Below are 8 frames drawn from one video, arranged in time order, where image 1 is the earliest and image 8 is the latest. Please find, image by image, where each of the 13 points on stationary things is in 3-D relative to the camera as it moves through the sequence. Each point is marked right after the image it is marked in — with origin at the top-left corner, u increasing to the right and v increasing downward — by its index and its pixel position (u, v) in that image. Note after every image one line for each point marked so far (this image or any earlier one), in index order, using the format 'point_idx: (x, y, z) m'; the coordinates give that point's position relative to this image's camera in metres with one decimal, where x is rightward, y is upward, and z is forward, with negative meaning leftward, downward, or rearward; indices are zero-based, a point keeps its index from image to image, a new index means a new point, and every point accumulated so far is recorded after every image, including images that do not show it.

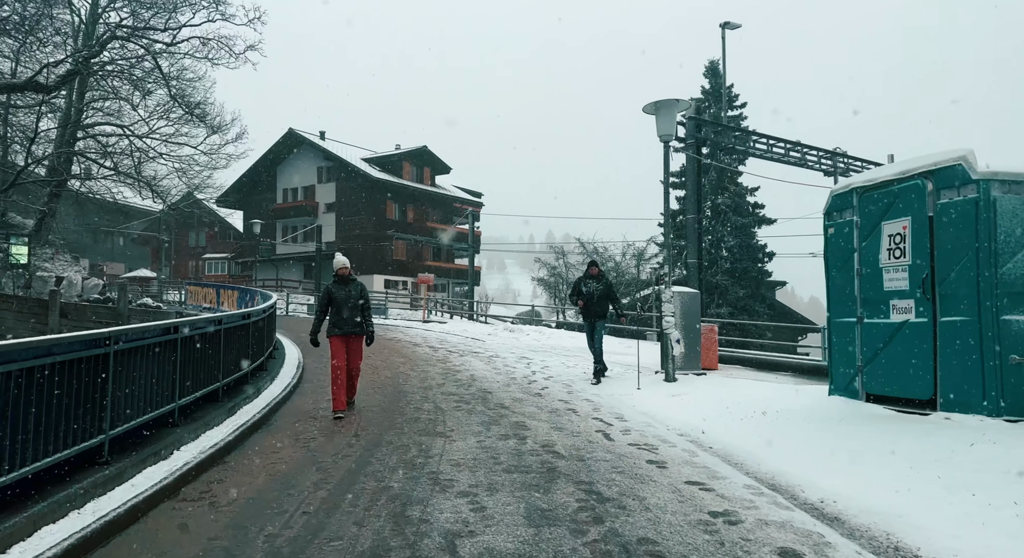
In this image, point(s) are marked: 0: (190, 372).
0: (-3.7, -1.1, +6.9) m
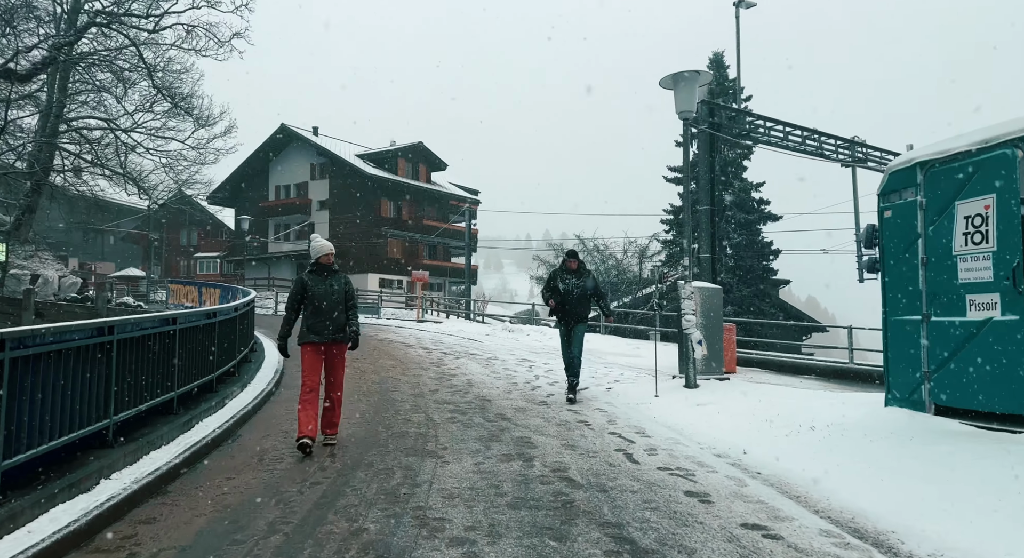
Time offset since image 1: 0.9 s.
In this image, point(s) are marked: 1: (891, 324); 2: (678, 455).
0: (-3.7, -1.0, +5.8) m
1: (+4.1, -0.5, +6.6) m
2: (+1.6, -1.7, +5.7) m
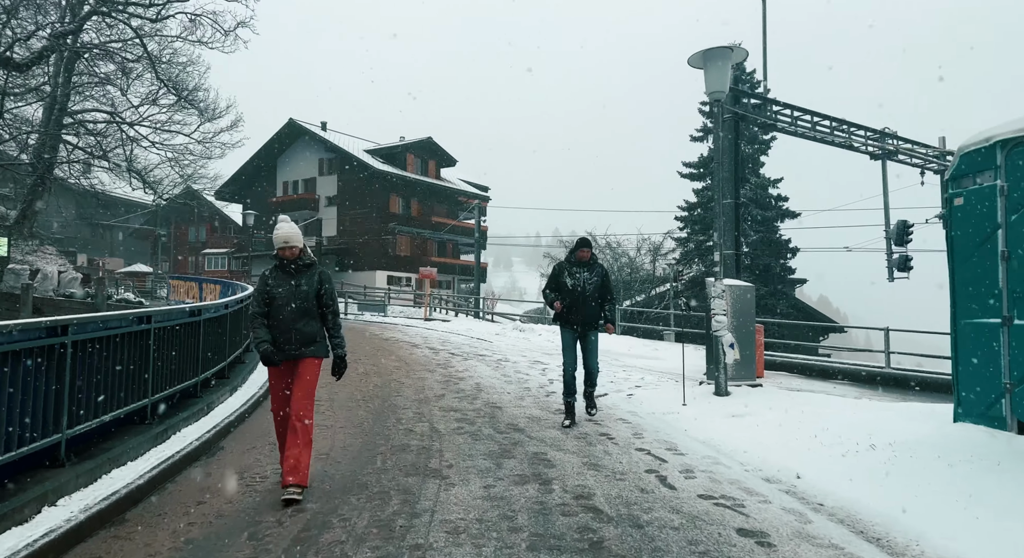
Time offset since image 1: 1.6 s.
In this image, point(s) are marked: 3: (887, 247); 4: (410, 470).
0: (-3.5, -0.9, +5.0) m
1: (+4.3, -0.5, +5.7) m
2: (+1.7, -1.6, +4.9) m
3: (+10.8, +0.9, +17.2) m
4: (-0.9, -1.8, +5.5) m
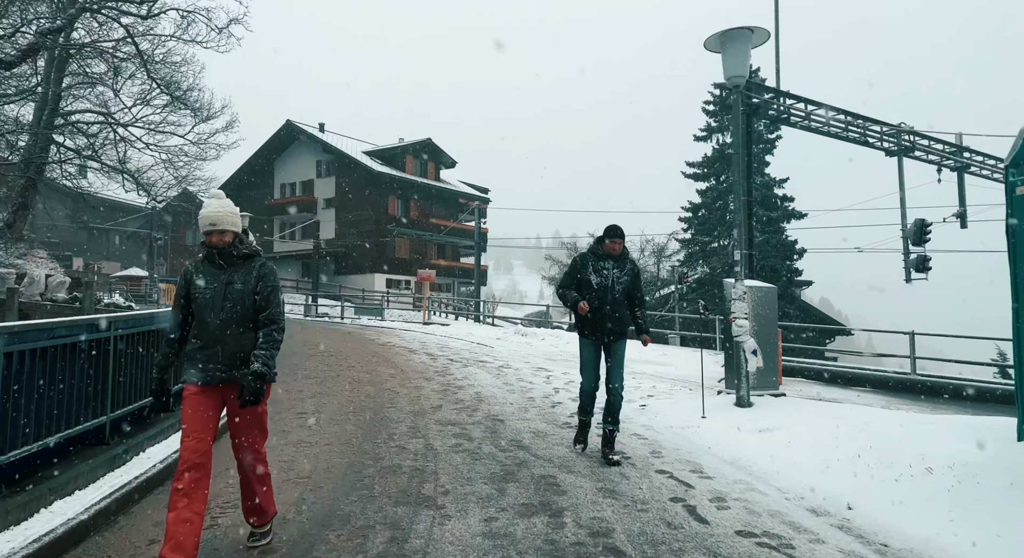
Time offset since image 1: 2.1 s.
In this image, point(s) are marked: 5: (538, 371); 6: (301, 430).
0: (-3.5, -0.9, +4.4) m
1: (+4.3, -0.4, +5.1) m
2: (+1.7, -1.6, +4.2) m
3: (+10.8, +0.9, +16.6) m
4: (-0.9, -1.8, +4.8) m
5: (+0.5, -1.7, +11.1) m
6: (-2.5, -1.8, +7.2) m
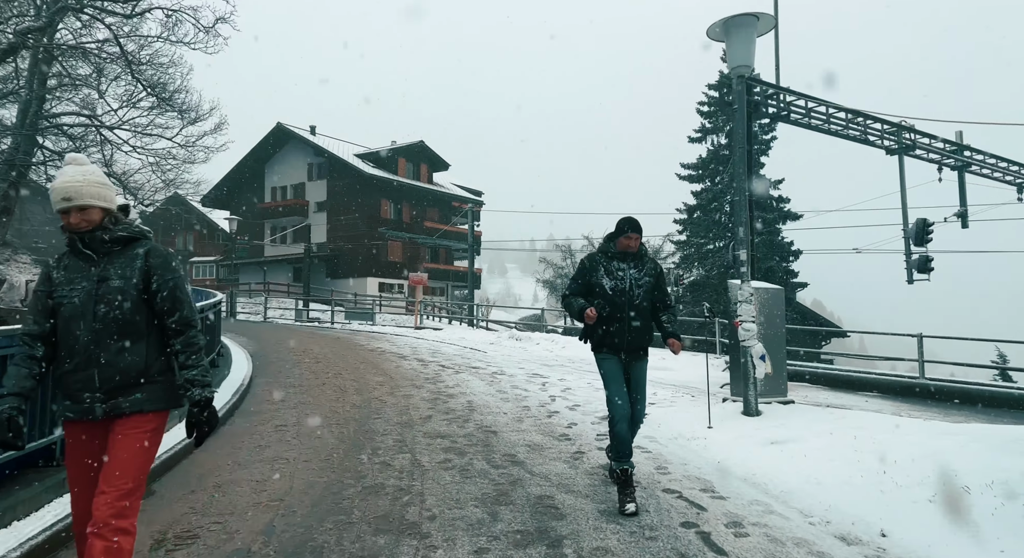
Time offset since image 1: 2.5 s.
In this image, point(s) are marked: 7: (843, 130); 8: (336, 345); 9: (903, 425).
0: (-3.6, -1.0, +3.9) m
1: (+4.3, -0.4, +4.6) m
2: (+1.7, -1.6, +3.8) m
3: (+10.6, +0.9, +16.2) m
4: (-1.0, -1.8, +4.3) m
5: (+0.4, -1.7, +10.6) m
6: (-2.6, -1.9, +6.7) m
7: (+8.4, +3.8, +15.2) m
8: (-5.2, -2.0, +17.8) m
9: (+4.0, -1.5, +6.1) m
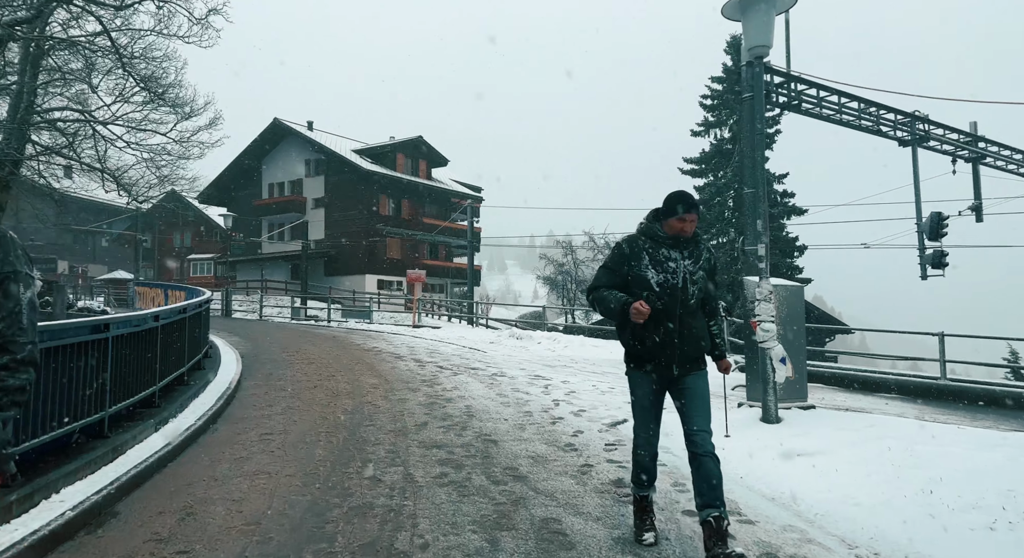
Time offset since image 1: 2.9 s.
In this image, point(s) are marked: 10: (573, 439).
0: (-3.5, -1.0, +3.4) m
1: (+4.3, -0.4, +4.1) m
2: (+1.7, -1.6, +3.3) m
3: (+10.6, +1.0, +15.7) m
4: (-0.9, -1.8, +3.8) m
5: (+0.4, -1.7, +10.1) m
6: (-2.6, -1.8, +6.2) m
7: (+8.4, +3.9, +14.7) m
8: (-5.2, -1.9, +17.3) m
9: (+4.0, -1.4, +5.6) m
10: (+0.6, -1.7, +6.4) m
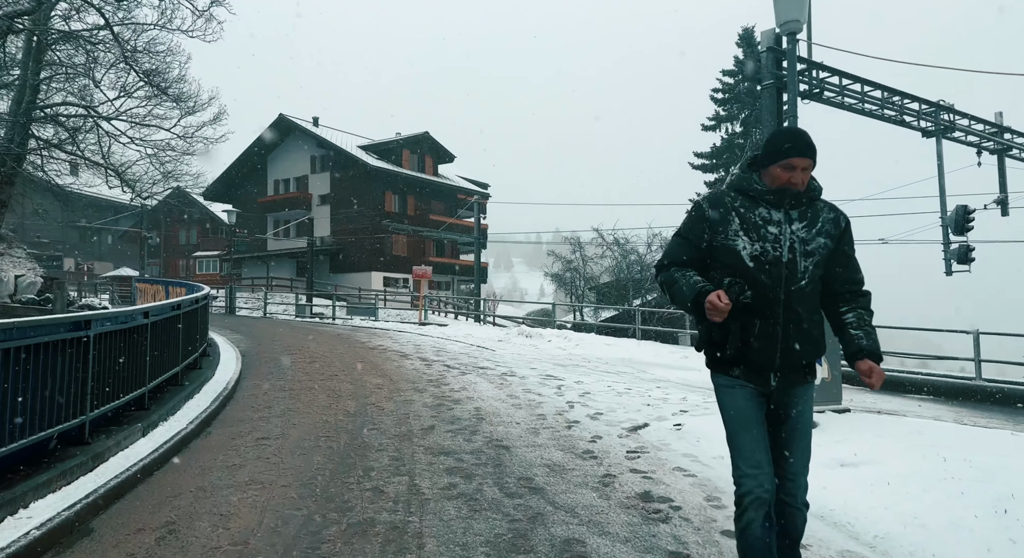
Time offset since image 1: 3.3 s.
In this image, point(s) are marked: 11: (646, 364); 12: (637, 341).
0: (-3.4, -0.9, +2.9) m
1: (+4.4, -0.4, +3.6) m
2: (+1.8, -1.6, +2.8) m
3: (+10.9, +1.1, +15.1) m
4: (-0.8, -1.7, +3.4) m
5: (+0.6, -1.6, +9.7) m
6: (-2.4, -1.8, +5.7) m
7: (+8.6, +4.0, +14.1) m
8: (-5.0, -1.8, +16.9) m
9: (+4.1, -1.4, +5.1) m
10: (+0.8, -1.6, +6.0) m
11: (+2.7, -1.7, +11.9) m
12: (+2.9, -1.5, +14.1) m
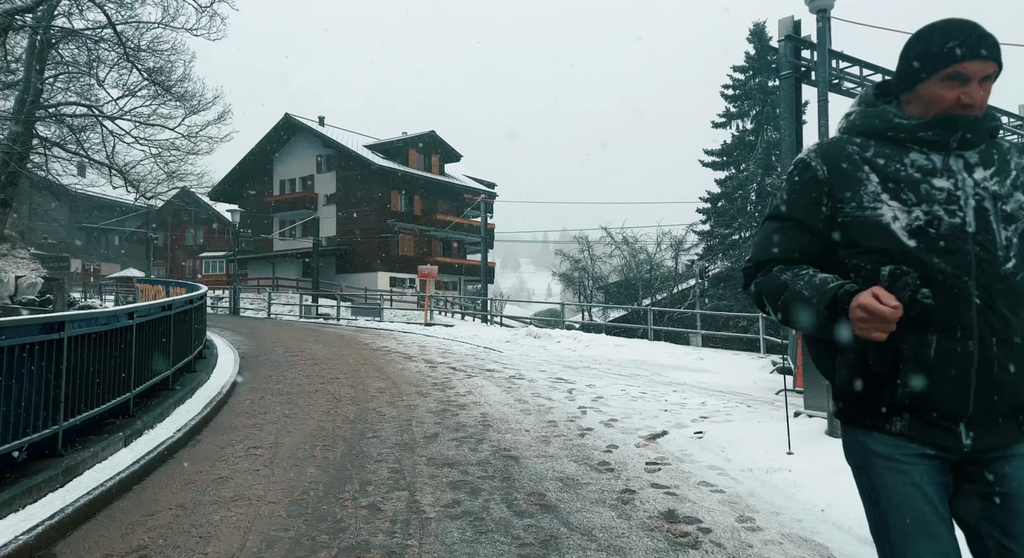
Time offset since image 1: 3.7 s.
0: (-3.4, -0.9, +2.5) m
1: (+4.4, -0.3, +3.1) m
2: (+1.8, -1.5, +2.3) m
3: (+11.1, +1.1, +14.5) m
4: (-0.8, -1.7, +2.9) m
5: (+0.7, -1.6, +9.2) m
6: (-2.4, -1.7, +5.3) m
7: (+8.8, +4.0, +13.5) m
8: (-4.8, -1.8, +16.5) m
9: (+4.2, -1.3, +4.6) m
10: (+0.9, -1.6, +5.5) m
11: (+2.8, -1.6, +11.4) m
12: (+3.1, -1.4, +13.7) m
